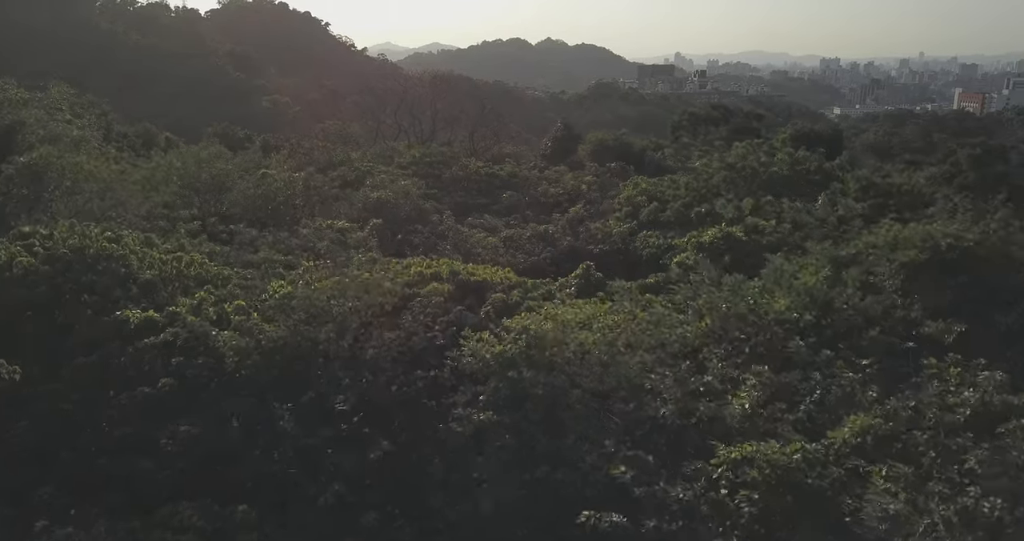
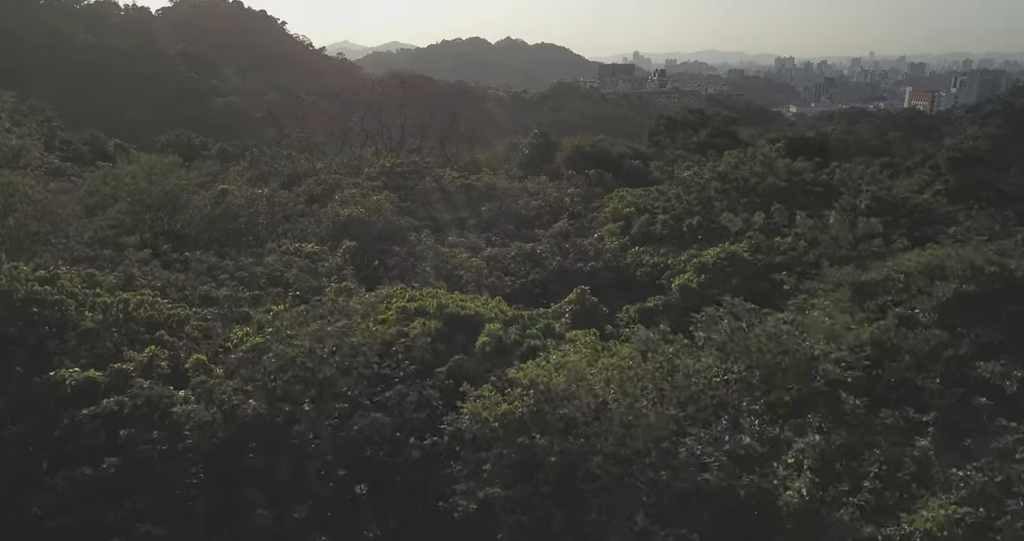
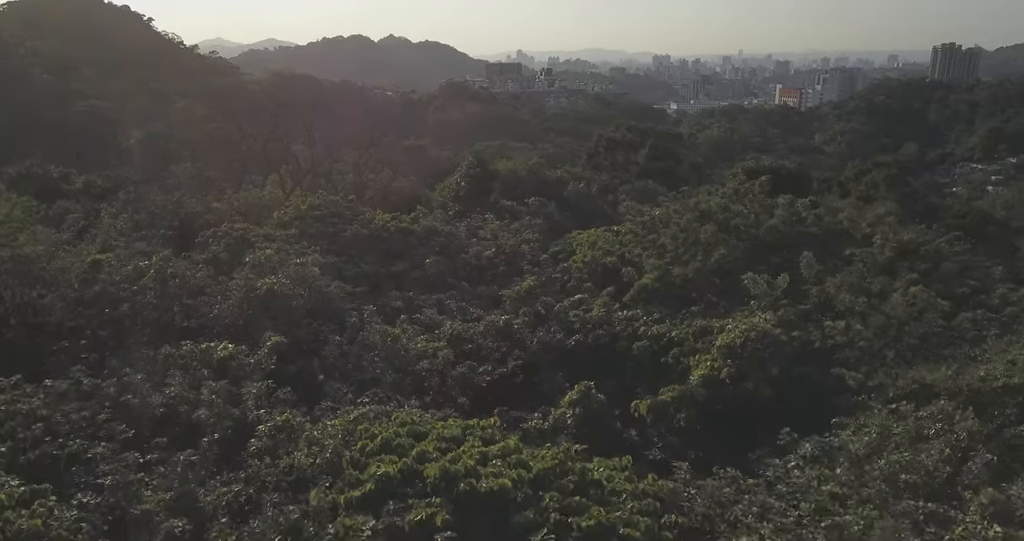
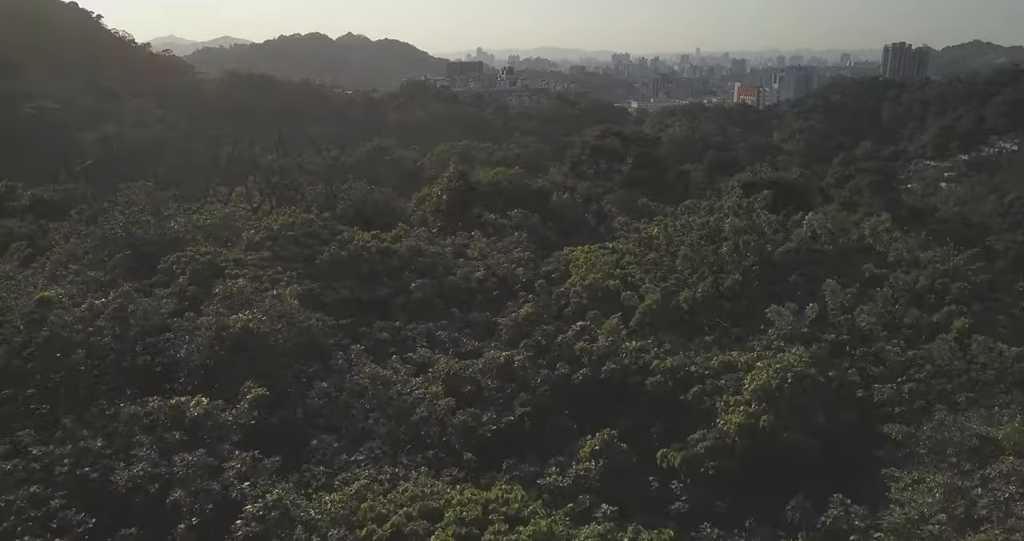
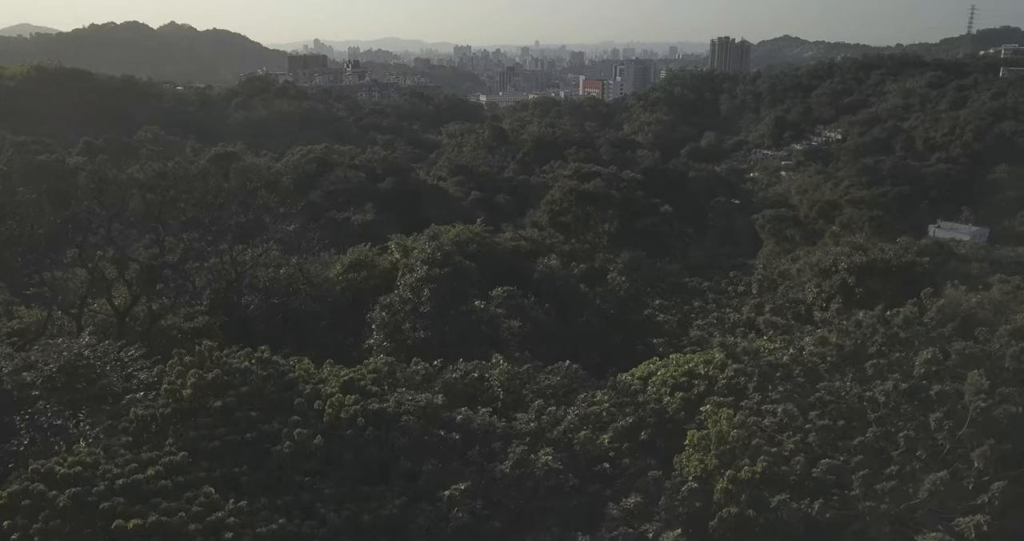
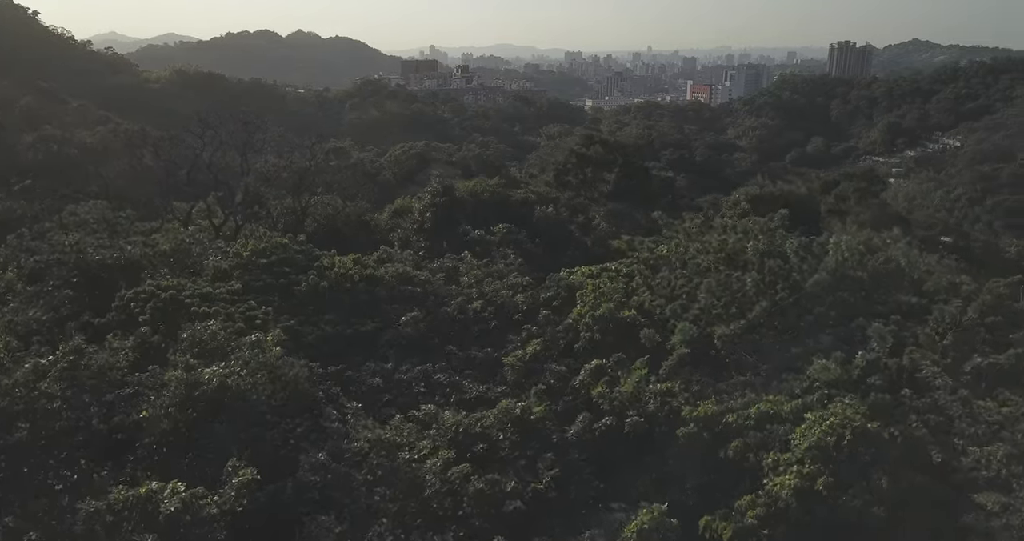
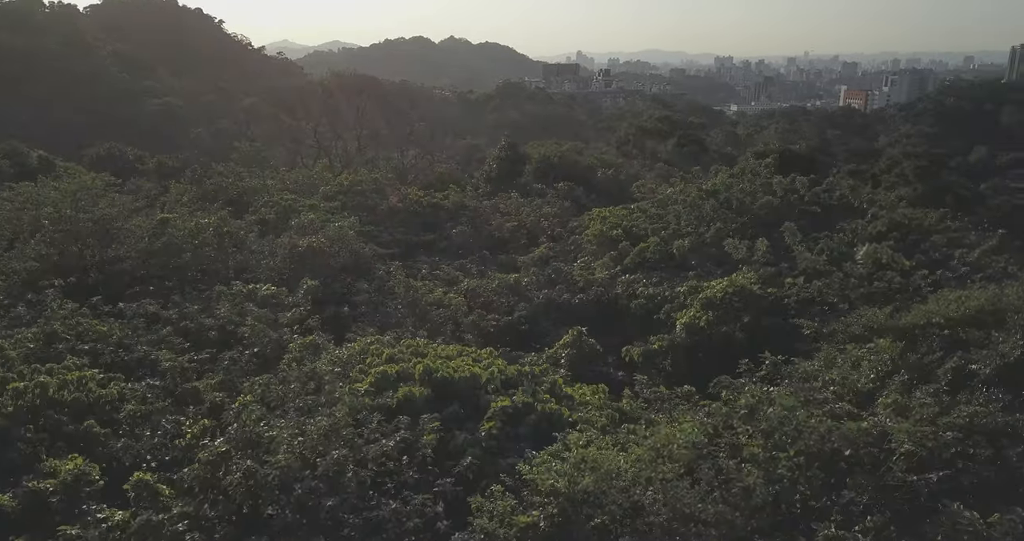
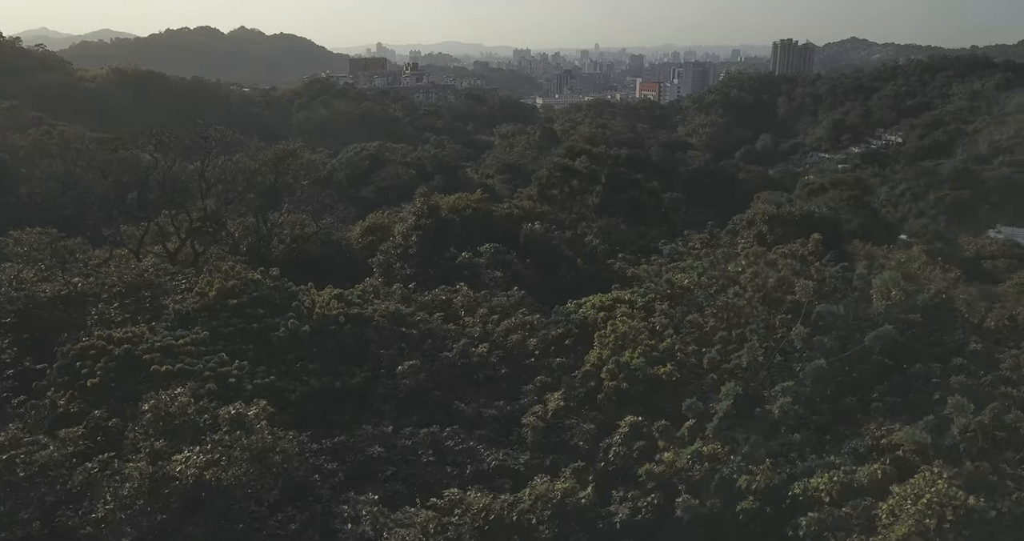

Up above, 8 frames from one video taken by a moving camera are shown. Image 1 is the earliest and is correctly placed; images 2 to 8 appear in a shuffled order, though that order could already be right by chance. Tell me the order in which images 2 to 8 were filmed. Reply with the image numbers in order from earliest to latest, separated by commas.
2, 7, 3, 4, 6, 8, 5
